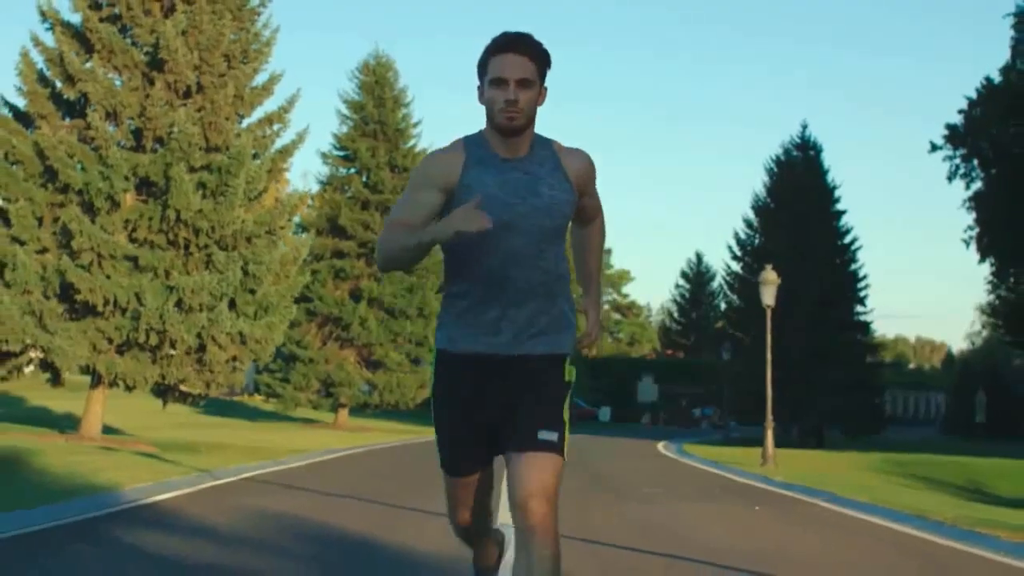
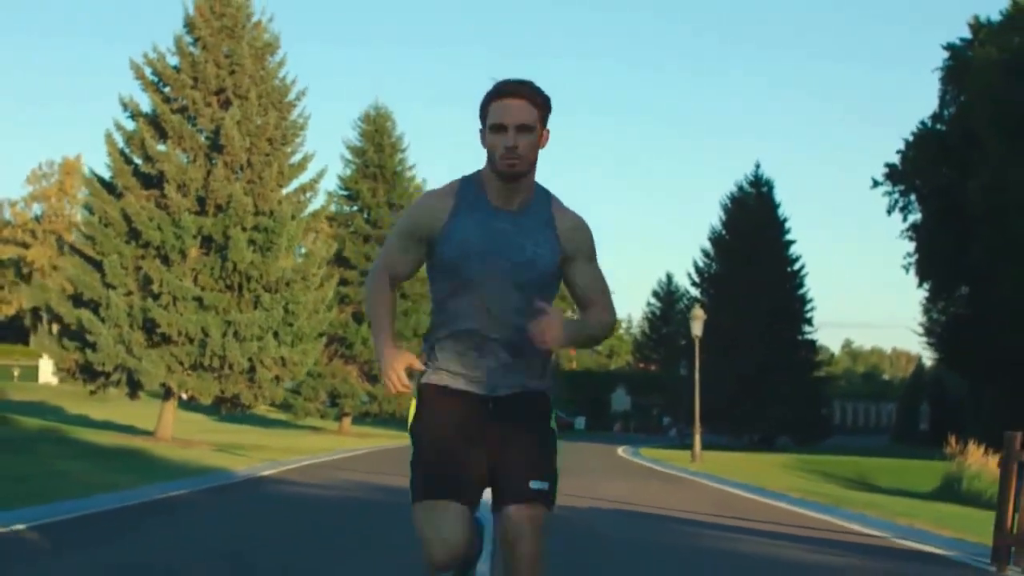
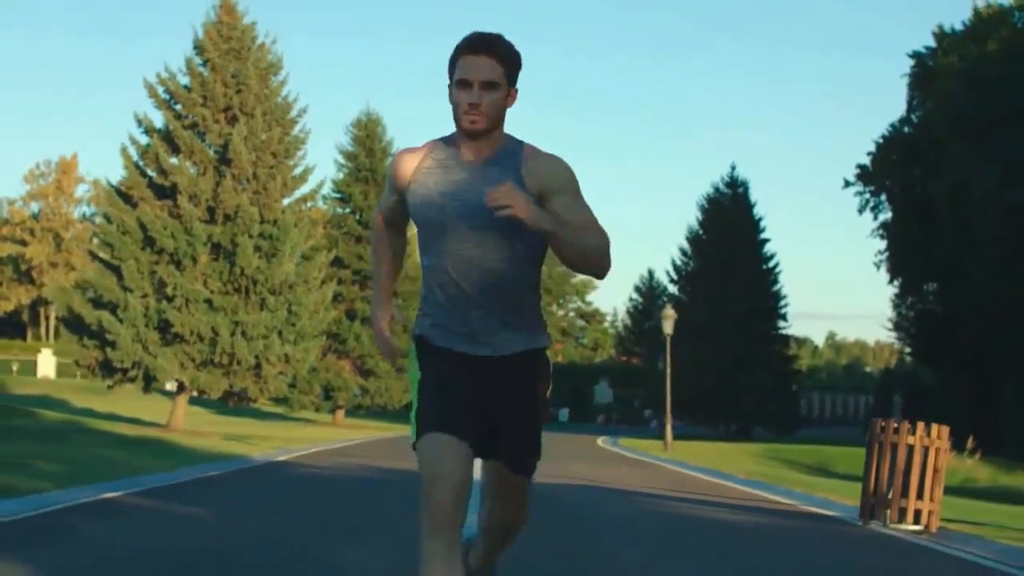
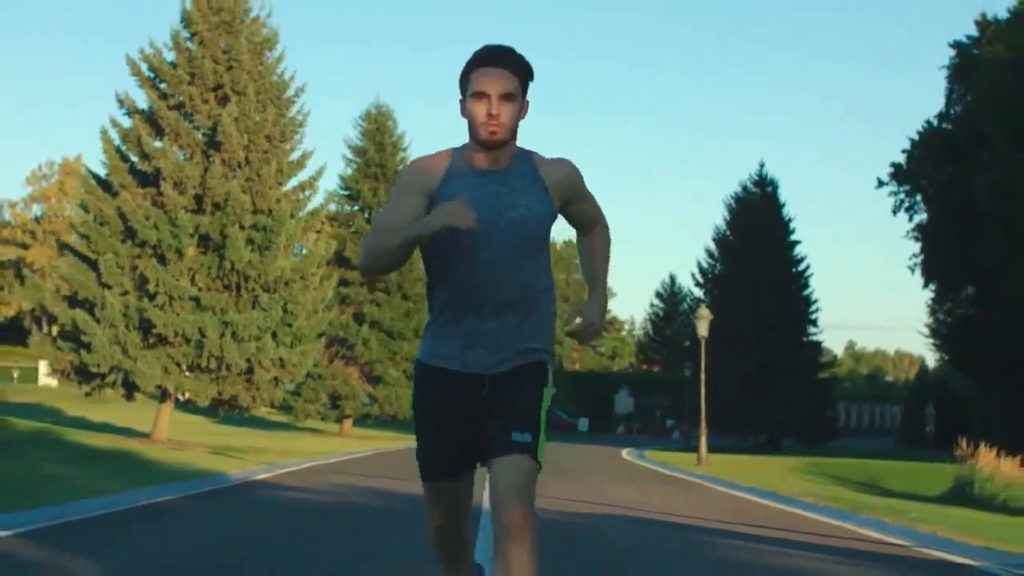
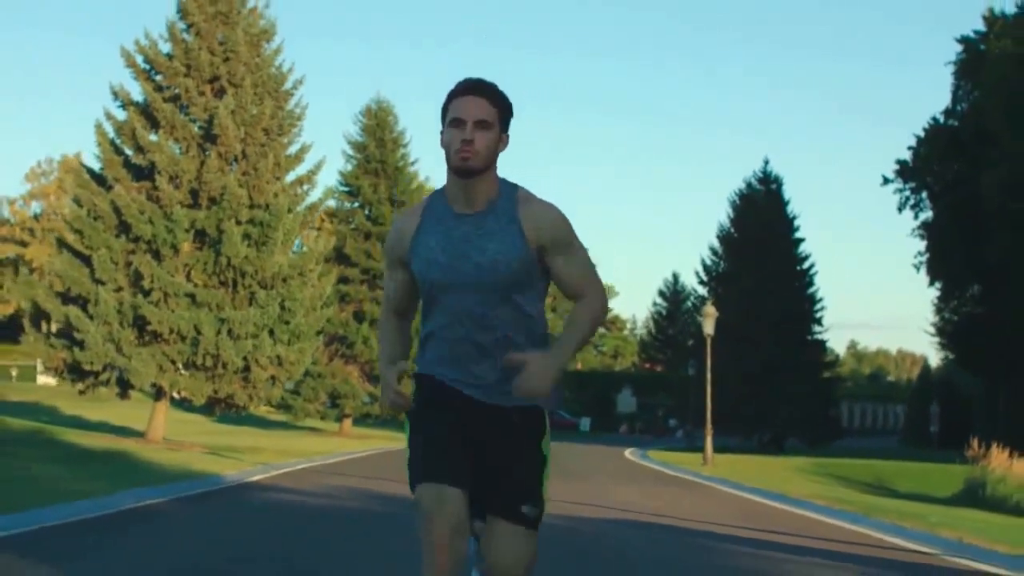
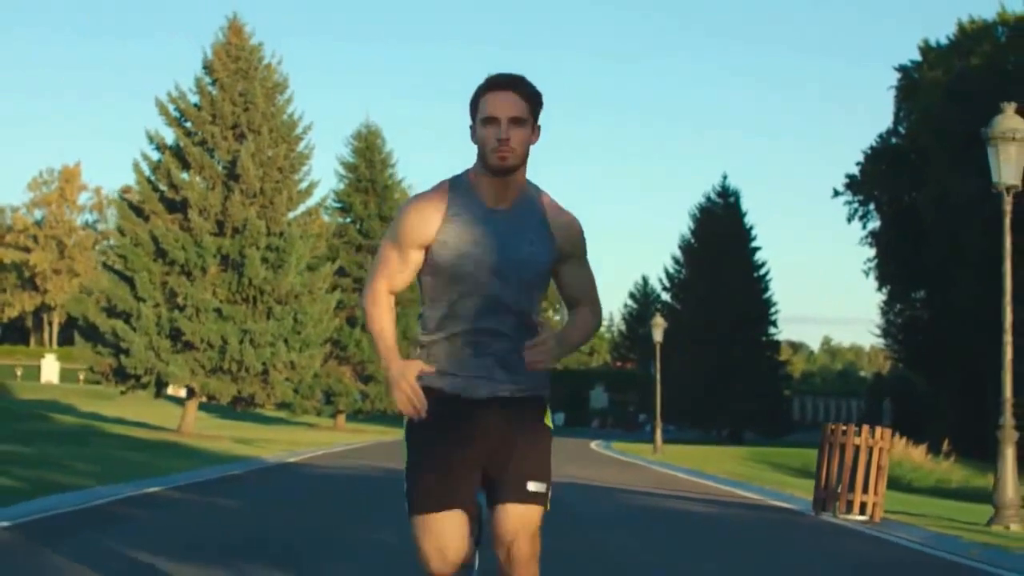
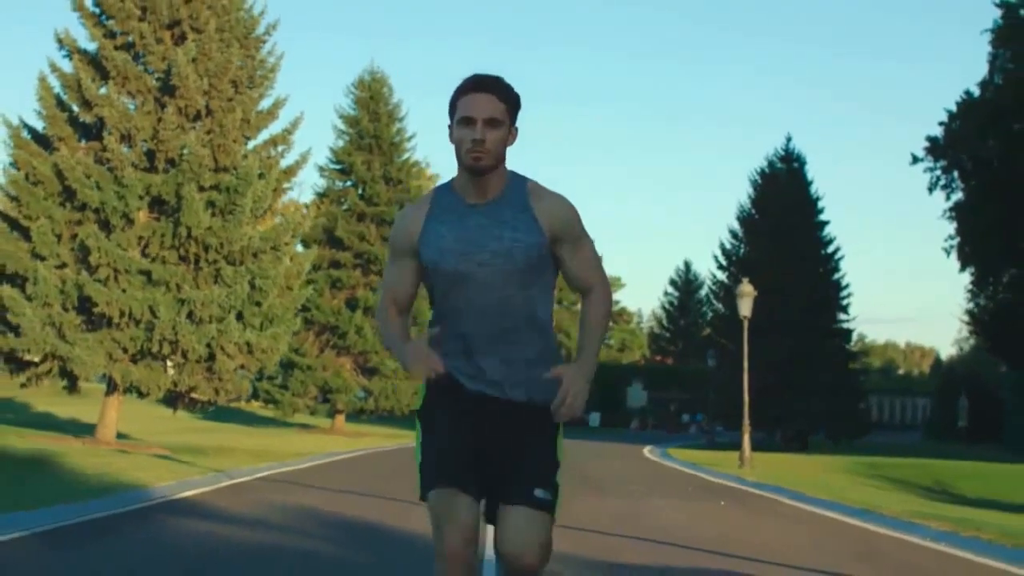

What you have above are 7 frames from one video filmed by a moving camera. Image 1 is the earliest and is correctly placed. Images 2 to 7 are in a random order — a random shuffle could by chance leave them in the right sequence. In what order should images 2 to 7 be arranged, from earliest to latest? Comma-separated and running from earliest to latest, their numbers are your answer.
7, 5, 4, 2, 3, 6
